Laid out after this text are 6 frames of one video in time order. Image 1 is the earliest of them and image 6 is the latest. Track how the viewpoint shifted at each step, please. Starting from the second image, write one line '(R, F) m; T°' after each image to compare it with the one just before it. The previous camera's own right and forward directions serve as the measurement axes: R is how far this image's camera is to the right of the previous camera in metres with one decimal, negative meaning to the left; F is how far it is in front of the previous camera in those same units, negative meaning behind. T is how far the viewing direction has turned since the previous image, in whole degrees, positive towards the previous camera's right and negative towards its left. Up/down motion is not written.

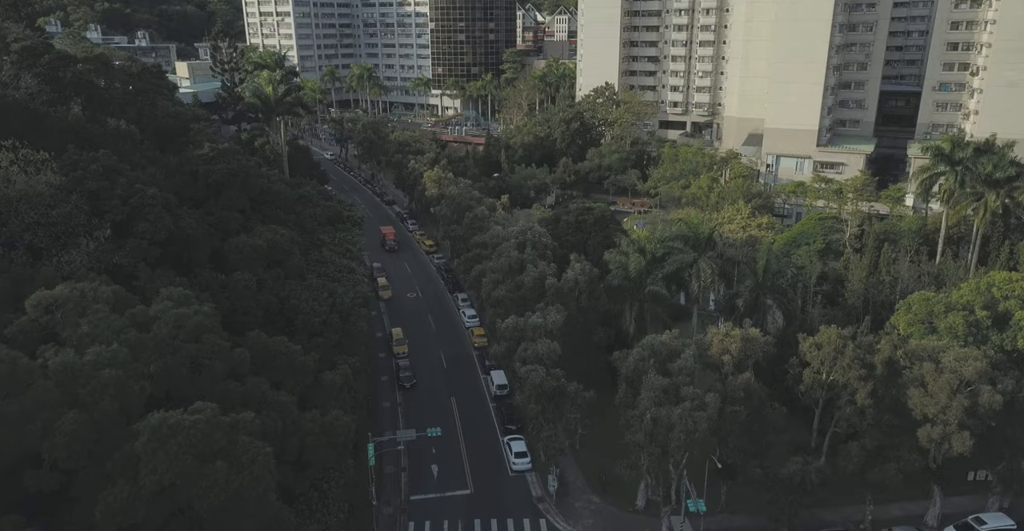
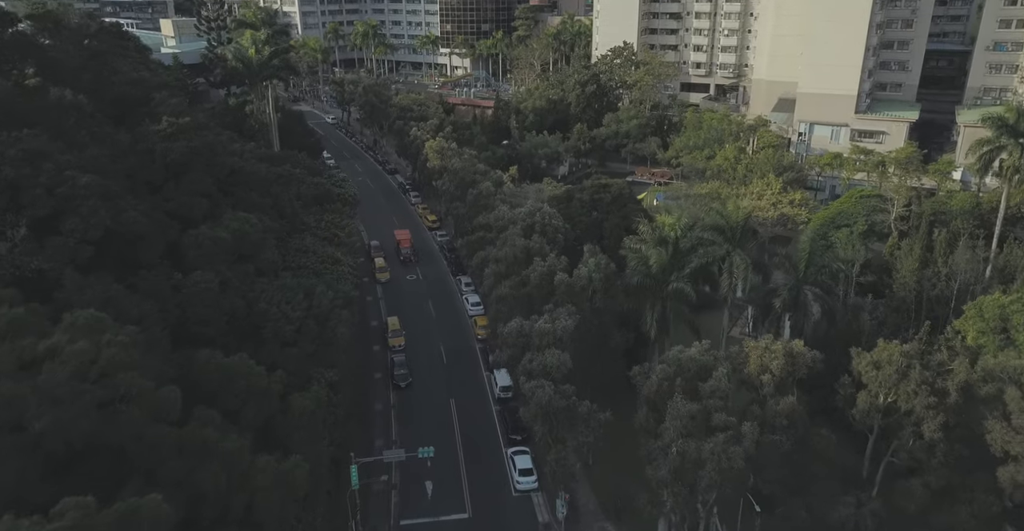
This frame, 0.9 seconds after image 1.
(+0.4, +5.0) m; -1°
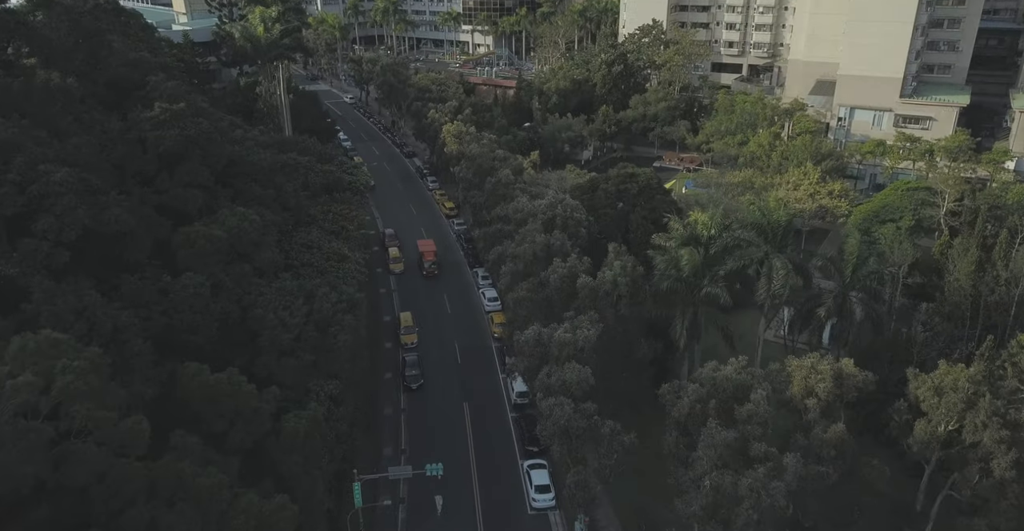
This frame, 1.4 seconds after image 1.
(+0.2, +2.7) m; -2°
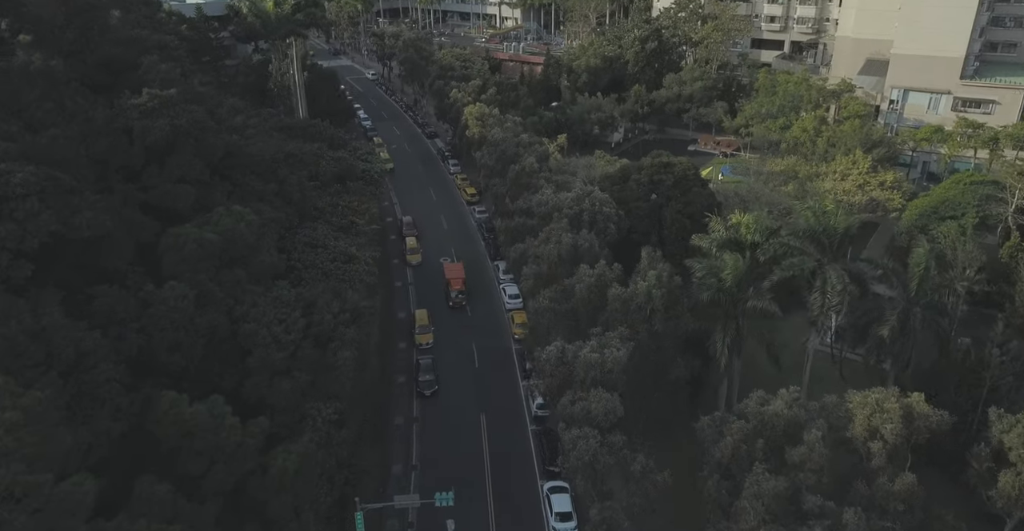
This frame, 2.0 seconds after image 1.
(+0.2, +3.1) m; -2°
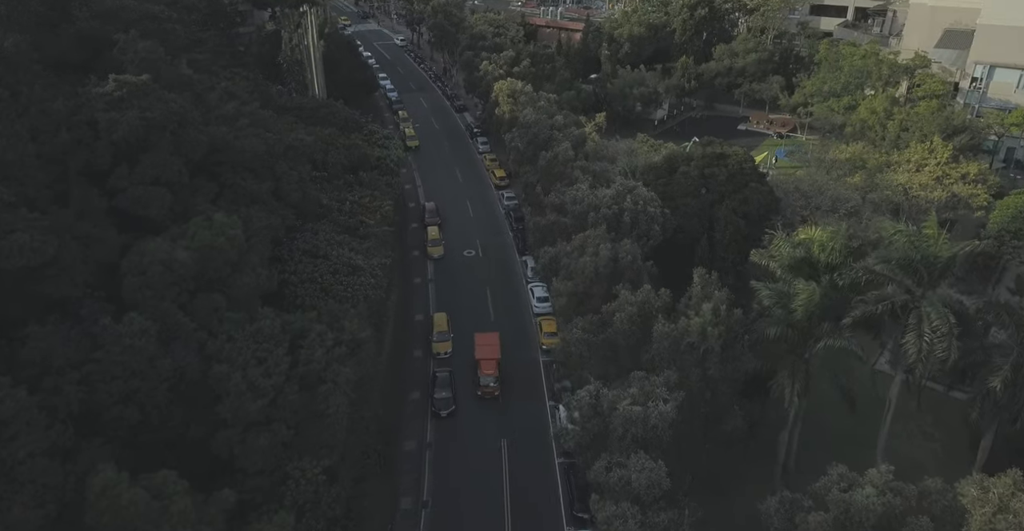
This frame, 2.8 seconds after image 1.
(+0.2, +4.4) m; -3°
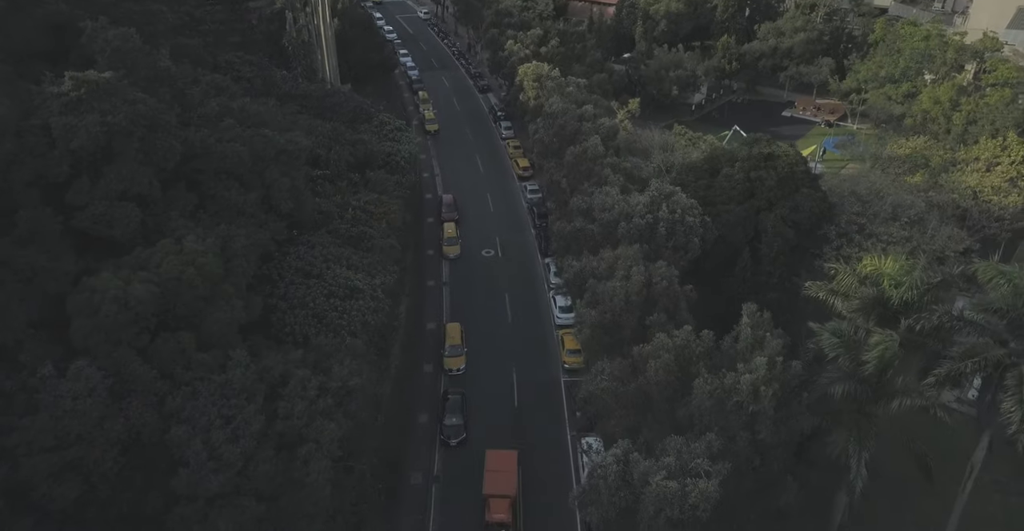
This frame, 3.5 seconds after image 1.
(+0.3, +3.5) m; -2°
